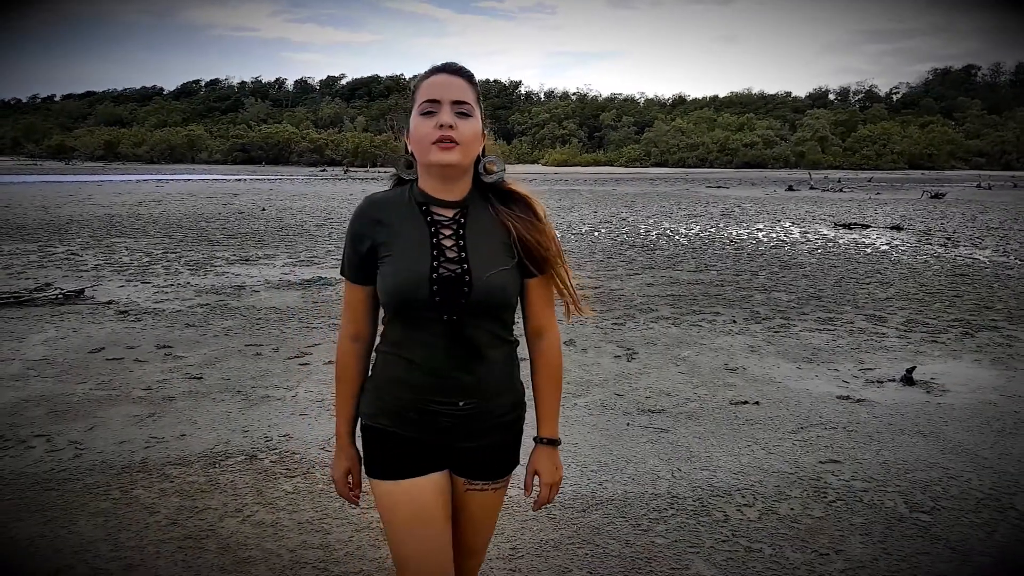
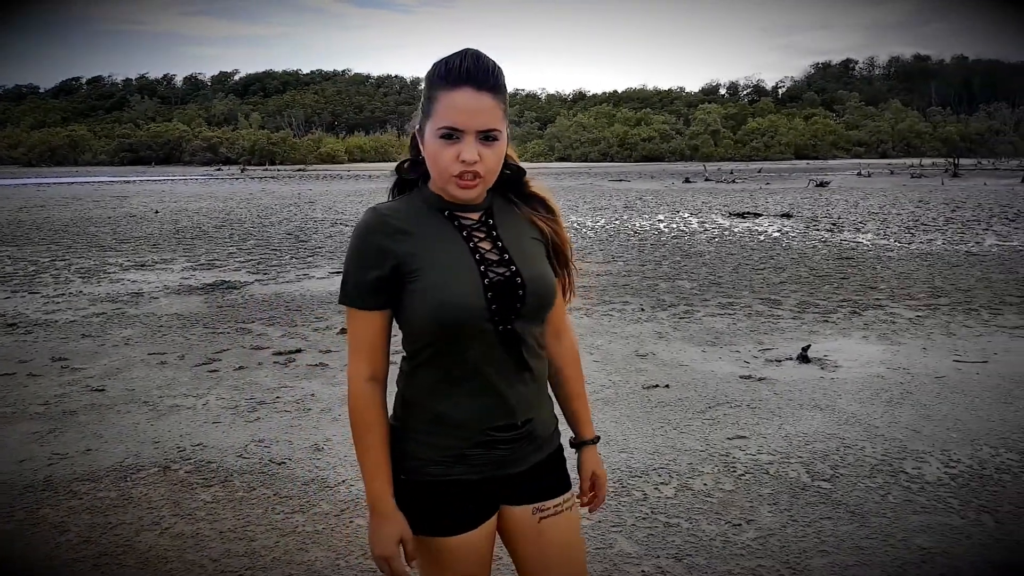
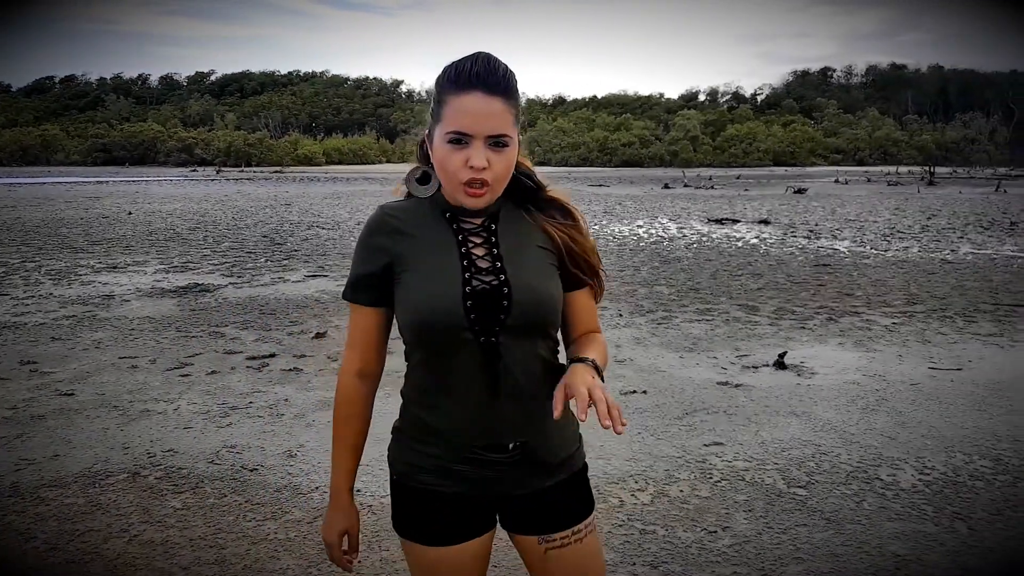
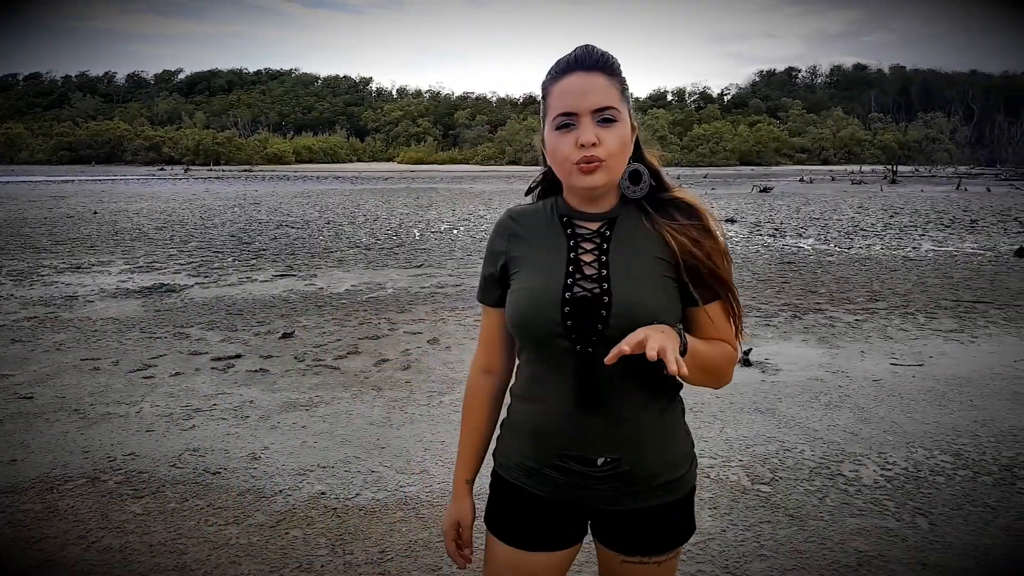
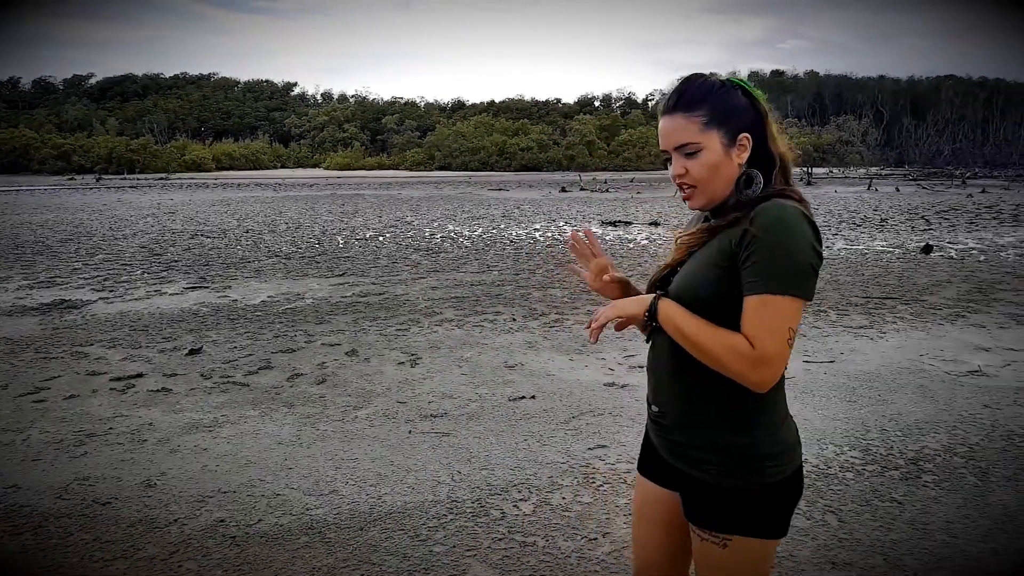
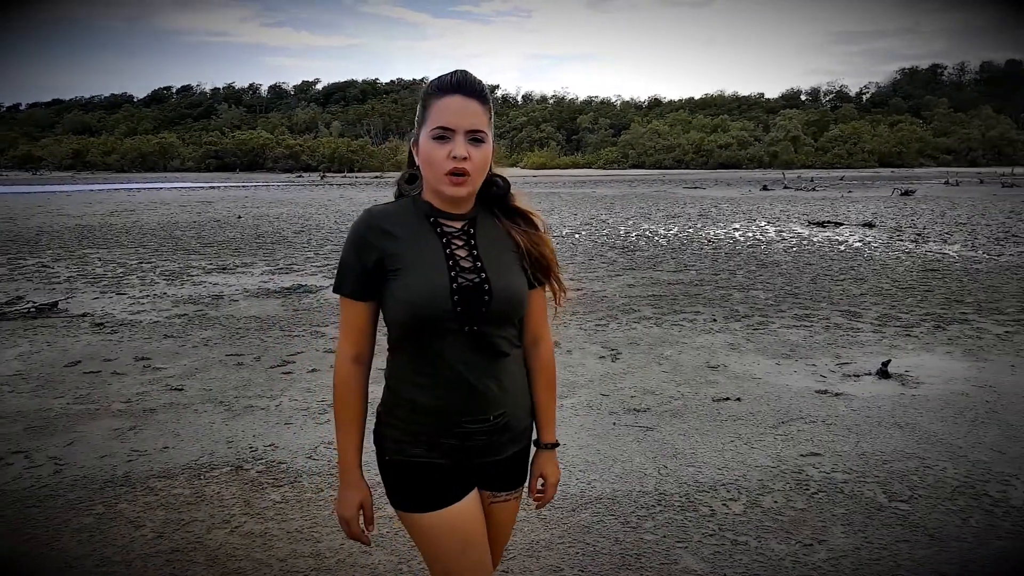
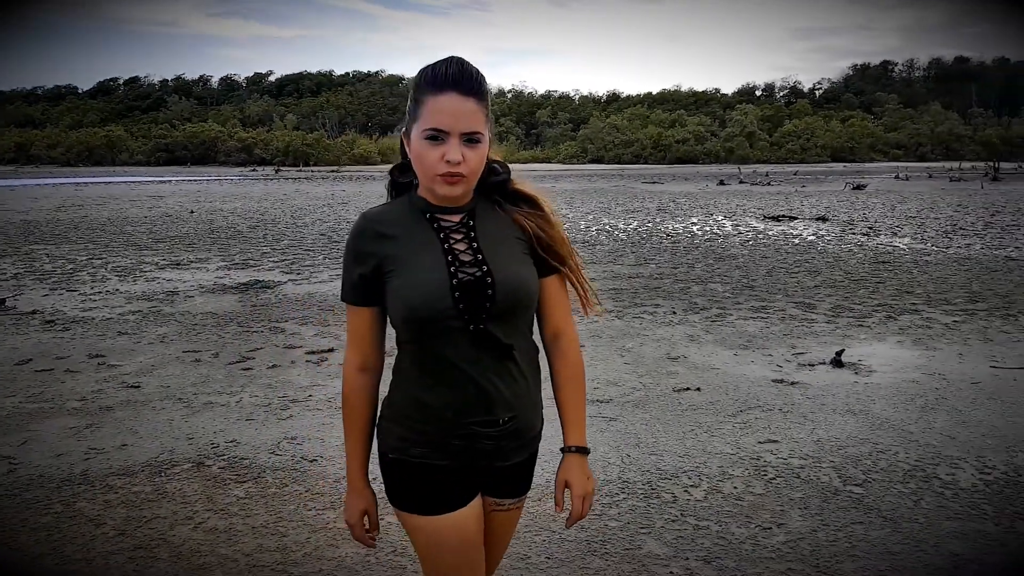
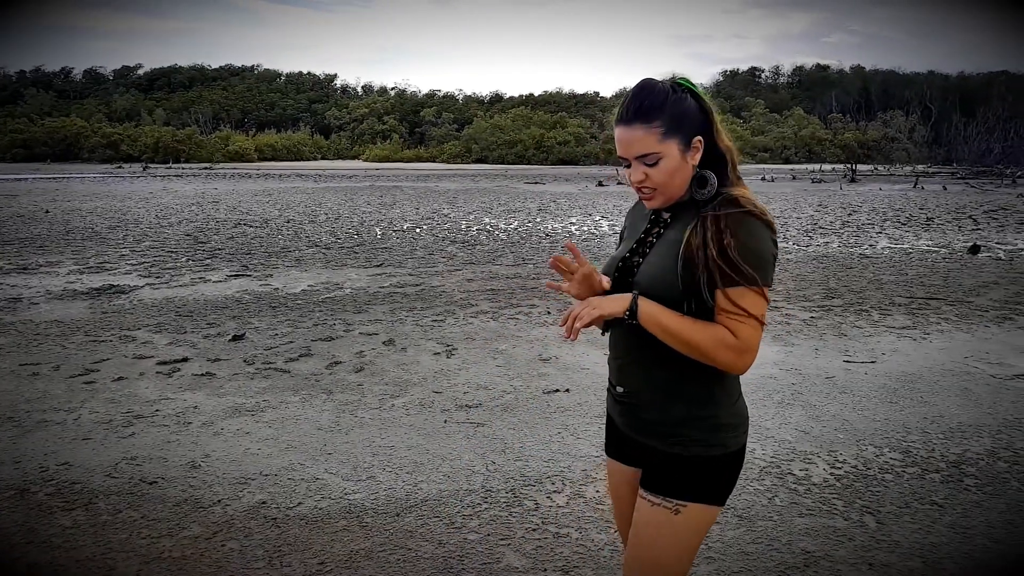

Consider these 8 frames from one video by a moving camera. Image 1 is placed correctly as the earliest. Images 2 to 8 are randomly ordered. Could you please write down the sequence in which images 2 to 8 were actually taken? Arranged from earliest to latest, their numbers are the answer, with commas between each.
6, 7, 2, 3, 4, 8, 5
